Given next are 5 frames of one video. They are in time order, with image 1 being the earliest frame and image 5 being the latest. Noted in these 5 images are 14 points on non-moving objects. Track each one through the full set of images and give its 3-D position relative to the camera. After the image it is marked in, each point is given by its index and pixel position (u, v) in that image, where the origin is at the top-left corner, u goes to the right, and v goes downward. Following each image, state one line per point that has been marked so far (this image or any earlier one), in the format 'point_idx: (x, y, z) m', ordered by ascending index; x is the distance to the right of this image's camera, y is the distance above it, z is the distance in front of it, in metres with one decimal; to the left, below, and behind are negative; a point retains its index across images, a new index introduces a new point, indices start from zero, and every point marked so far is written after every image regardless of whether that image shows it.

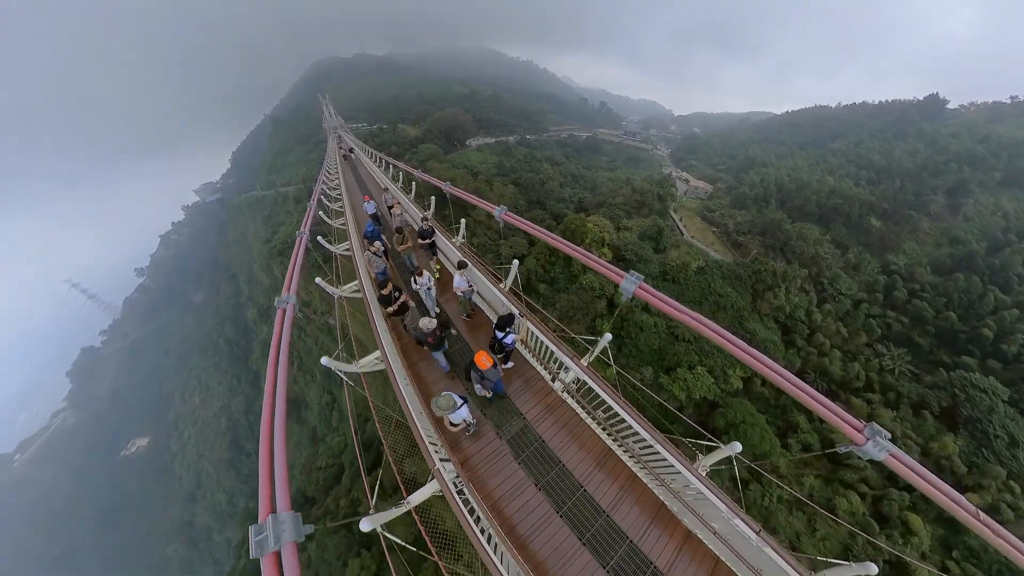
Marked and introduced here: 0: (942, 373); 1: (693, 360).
0: (+17.4, -3.5, +14.3) m
1: (+8.4, -3.3, +16.4) m
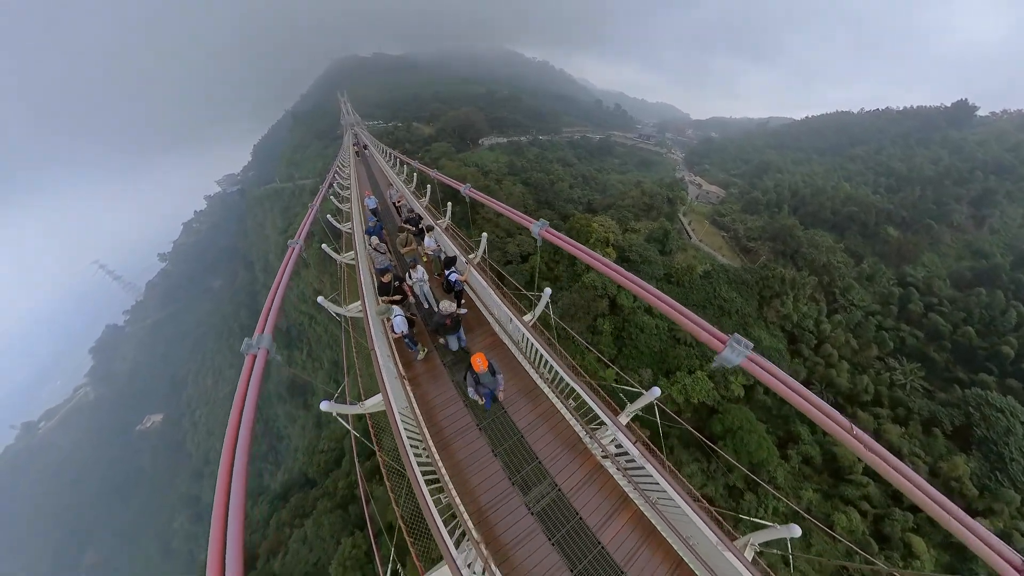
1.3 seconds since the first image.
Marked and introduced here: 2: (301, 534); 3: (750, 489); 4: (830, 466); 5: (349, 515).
0: (+17.2, -4.0, +13.6) m
1: (+8.3, -3.5, +16.1) m
2: (-7.8, -9.3, +13.3) m
3: (+9.0, -7.6, +13.4) m
4: (+12.4, -6.9, +13.7) m
5: (-6.0, -8.5, +13.2) m
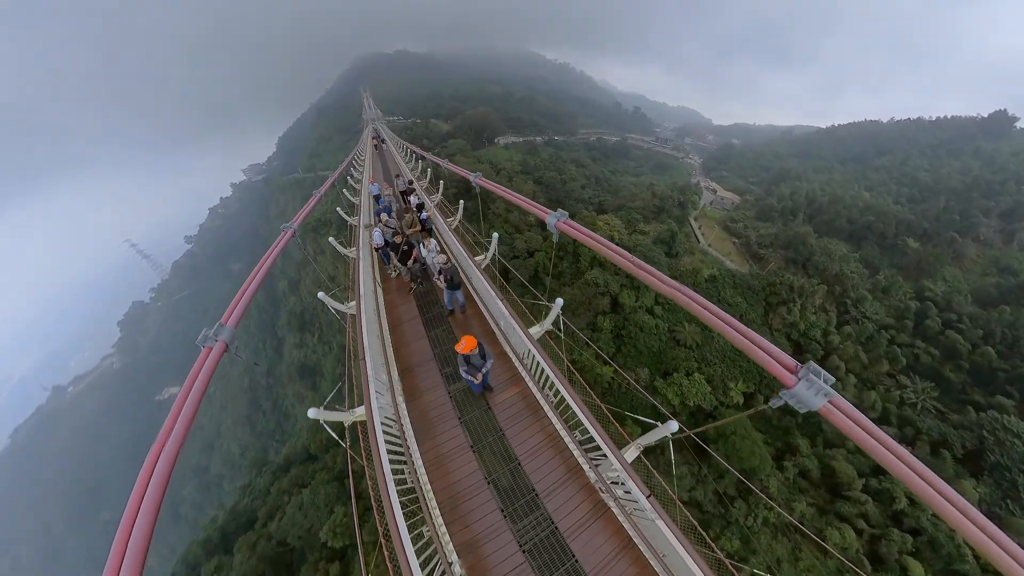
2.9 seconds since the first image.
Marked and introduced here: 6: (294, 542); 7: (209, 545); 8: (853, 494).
0: (+16.8, -4.6, +12.9) m
1: (+8.1, -3.6, +15.8) m
2: (-8.5, -8.5, +13.8) m
3: (+8.5, -7.7, +13.1) m
4: (+11.9, -7.3, +13.2) m
5: (-6.6, -7.8, +13.7) m
6: (-8.1, -9.6, +13.5) m
7: (-13.0, -10.8, +15.3) m
8: (+12.1, -7.3, +12.5) m
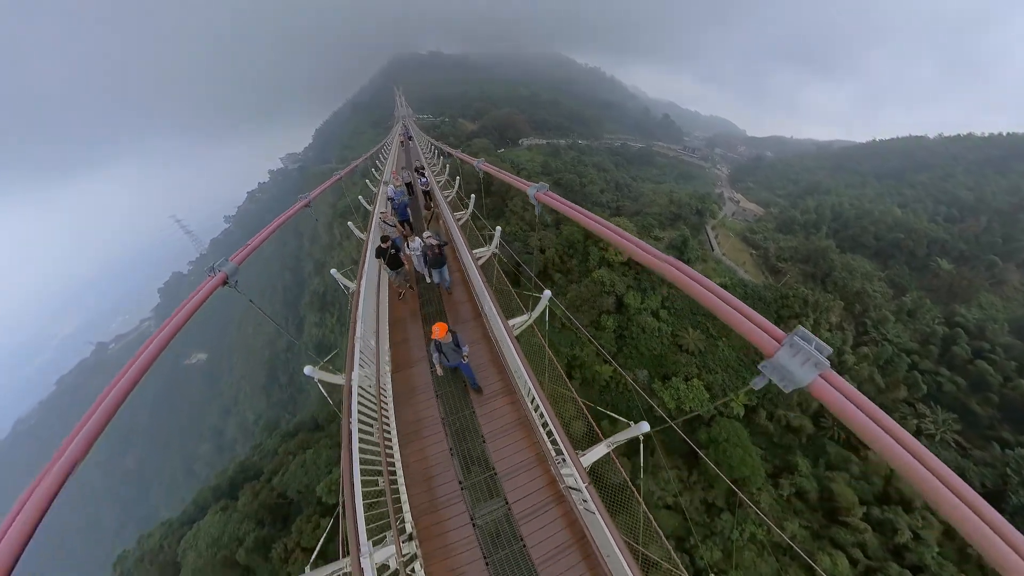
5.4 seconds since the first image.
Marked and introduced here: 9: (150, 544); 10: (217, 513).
0: (+16.2, -5.4, +11.8) m
1: (+7.8, -3.9, +15.4) m
2: (-9.1, -7.5, +14.6) m
3: (+7.7, -8.0, +12.6) m
4: (+11.2, -7.8, +12.5) m
5: (-7.2, -6.9, +14.4) m
6: (-8.9, -8.6, +14.3) m
7: (-13.7, -9.5, +16.4) m
8: (+11.3, -7.8, +11.7) m
9: (-15.6, -11.0, +15.3) m
10: (-12.2, -9.4, +14.8) m
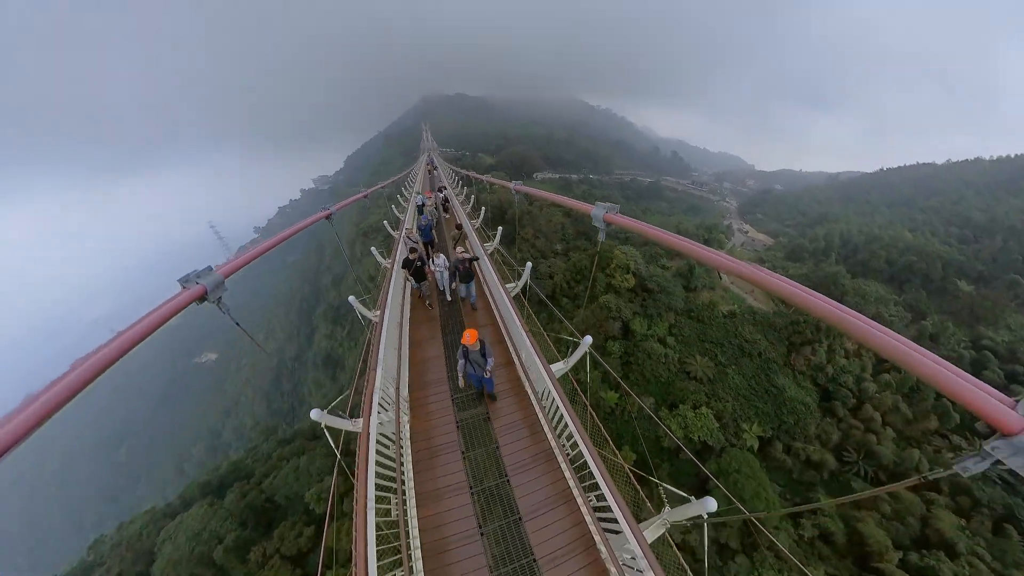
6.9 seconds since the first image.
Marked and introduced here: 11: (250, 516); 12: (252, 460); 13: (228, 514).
0: (+15.8, -5.9, +10.4) m
1: (+7.7, -4.5, +14.6) m
2: (-9.4, -7.1, +14.2) m
3: (+7.2, -8.1, +11.2) m
4: (+10.7, -8.1, +11.0) m
5: (-7.6, -6.6, +13.9) m
6: (-9.3, -8.1, +13.6) m
7: (-14.1, -9.1, +15.9) m
8: (+10.8, -8.0, +10.2) m
9: (-16.1, -10.3, +14.7) m
10: (-12.7, -8.9, +14.2) m
11: (-10.3, -8.6, +13.4) m
12: (-12.9, -8.4, +17.0) m
13: (-10.9, -8.5, +13.3) m
